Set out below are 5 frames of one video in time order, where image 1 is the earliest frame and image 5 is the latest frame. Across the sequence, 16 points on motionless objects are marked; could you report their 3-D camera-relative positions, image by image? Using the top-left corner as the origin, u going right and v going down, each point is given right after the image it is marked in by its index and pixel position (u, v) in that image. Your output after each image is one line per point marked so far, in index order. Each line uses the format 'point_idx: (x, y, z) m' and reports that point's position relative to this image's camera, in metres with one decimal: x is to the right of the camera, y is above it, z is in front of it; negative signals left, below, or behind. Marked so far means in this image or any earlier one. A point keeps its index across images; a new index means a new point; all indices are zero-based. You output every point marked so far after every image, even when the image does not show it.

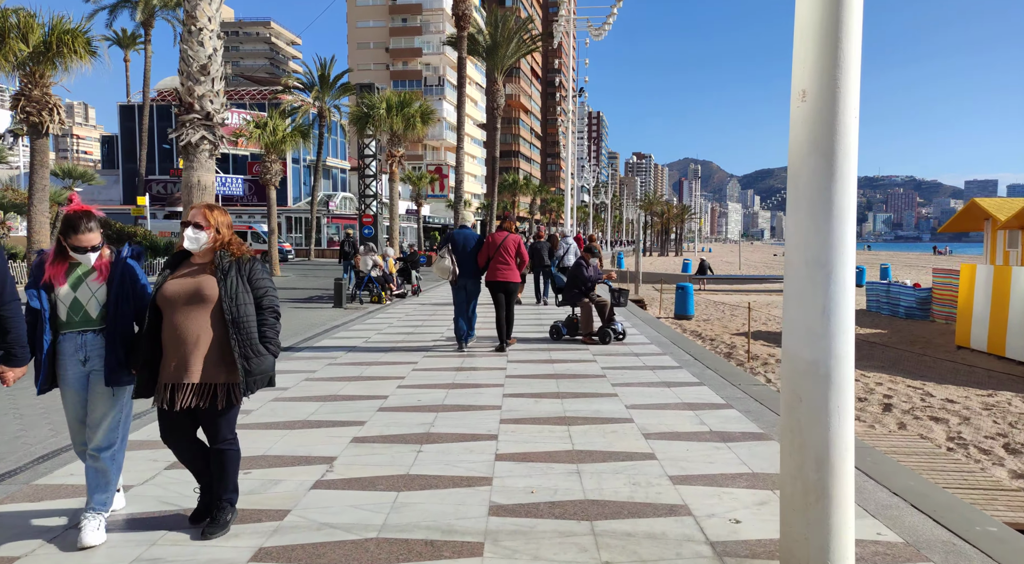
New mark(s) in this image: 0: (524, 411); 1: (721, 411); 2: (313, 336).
0: (+0.2, -1.1, +7.5) m
1: (+1.7, -1.0, +7.1) m
2: (-3.0, -0.8, +13.4) m
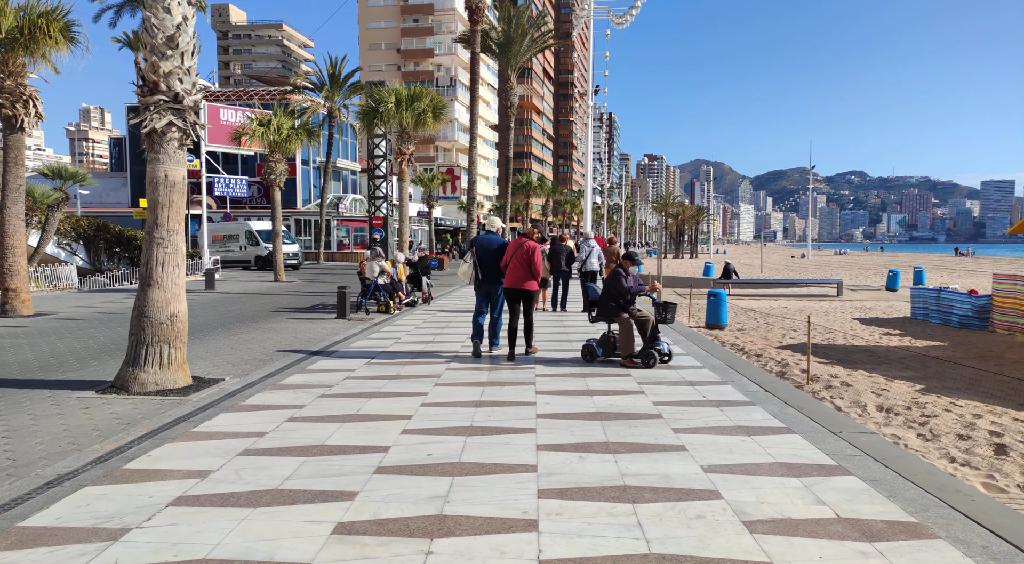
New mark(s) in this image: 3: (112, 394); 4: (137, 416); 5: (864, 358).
0: (+0.4, -1.2, +5.8) m
1: (+2.0, -1.2, +5.4) m
2: (-2.7, -0.9, +11.8) m
3: (-3.6, -1.0, +7.9) m
4: (-3.0, -1.1, +7.1) m
5: (+5.8, -1.3, +14.5) m
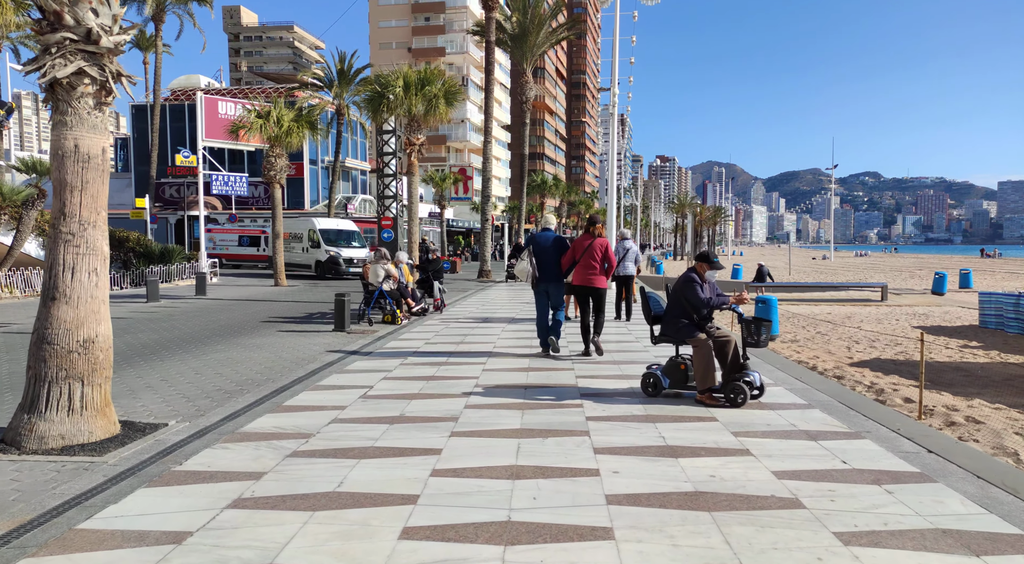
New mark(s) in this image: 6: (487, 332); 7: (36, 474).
0: (+0.7, -1.3, +3.5) m
1: (+2.2, -1.2, +3.1) m
2: (-2.3, -1.0, +9.5) m
3: (-3.3, -1.1, +5.7) m
4: (-2.7, -1.2, +4.8) m
5: (+6.2, -1.4, +12.1) m
6: (-0.4, -0.8, +14.9) m
7: (-2.8, -1.1, +5.2) m
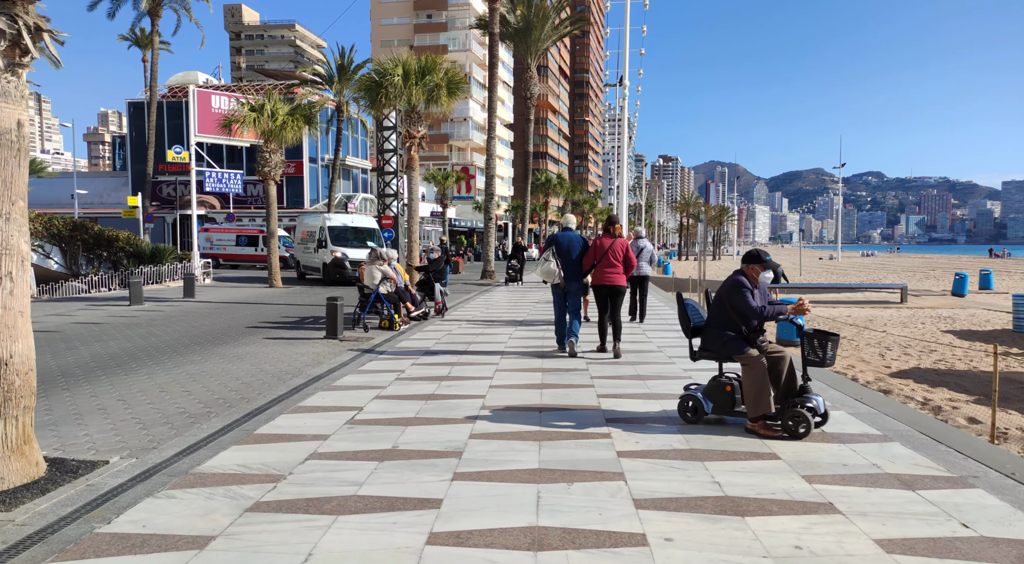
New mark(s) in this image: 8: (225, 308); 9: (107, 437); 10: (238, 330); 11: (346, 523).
0: (+0.8, -1.3, +2.3) m
1: (+2.3, -1.3, +1.9) m
2: (-2.2, -1.0, +8.3) m
3: (-3.2, -1.1, +4.5) m
4: (-2.6, -1.2, +3.6) m
5: (+6.3, -1.4, +10.9) m
6: (-0.3, -0.9, +13.7) m
7: (-2.7, -1.2, +4.0) m
8: (-5.8, -0.5, +17.5) m
9: (-2.9, -1.1, +6.2) m
10: (-4.3, -0.7, +13.7) m
11: (-0.8, -1.2, +4.3) m
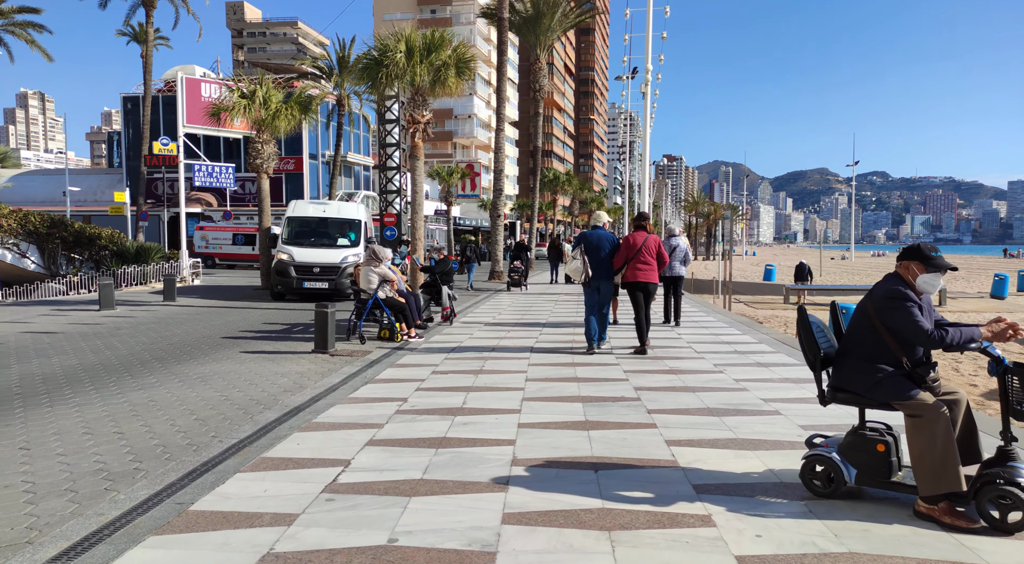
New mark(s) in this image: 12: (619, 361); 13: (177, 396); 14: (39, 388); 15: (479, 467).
0: (+1.0, -1.4, +0.3) m
1: (+2.6, -1.3, -0.1) m
2: (-2.0, -1.1, +6.3) m
3: (-3.0, -1.2, +2.5) m
4: (-2.4, -1.3, +1.7) m
5: (+6.6, -1.4, +8.9) m
6: (0.0, -0.9, +11.8) m
7: (-2.5, -1.2, +2.0) m
8: (-5.5, -0.6, +15.5) m
9: (-2.6, -1.1, +4.2) m
10: (-4.0, -0.8, +11.8) m
11: (-0.6, -1.2, +2.3) m
12: (+1.3, -1.0, +9.7) m
13: (-2.9, -1.0, +7.6) m
14: (-4.3, -1.0, +7.8) m
15: (-0.2, -1.1, +5.2) m
